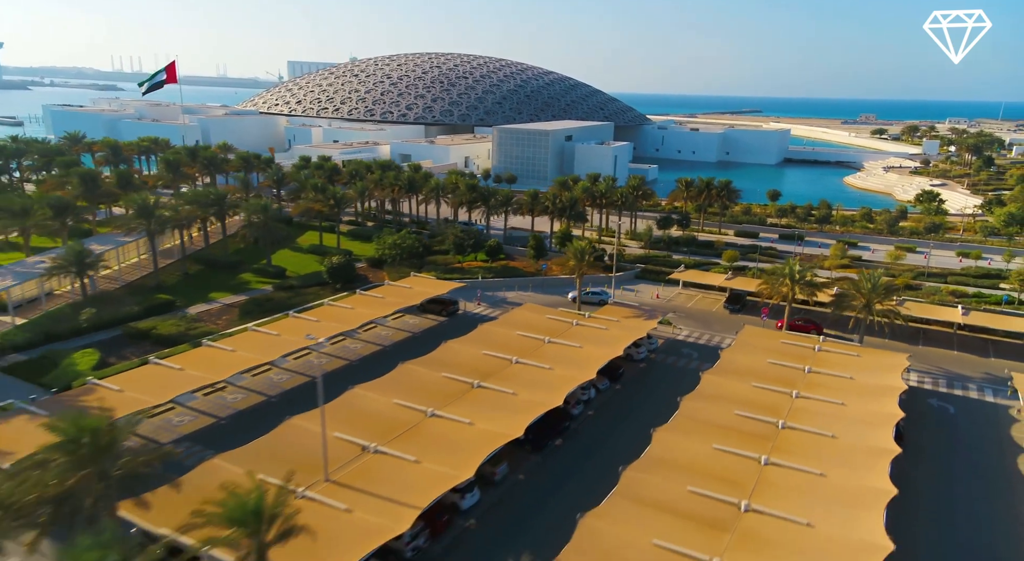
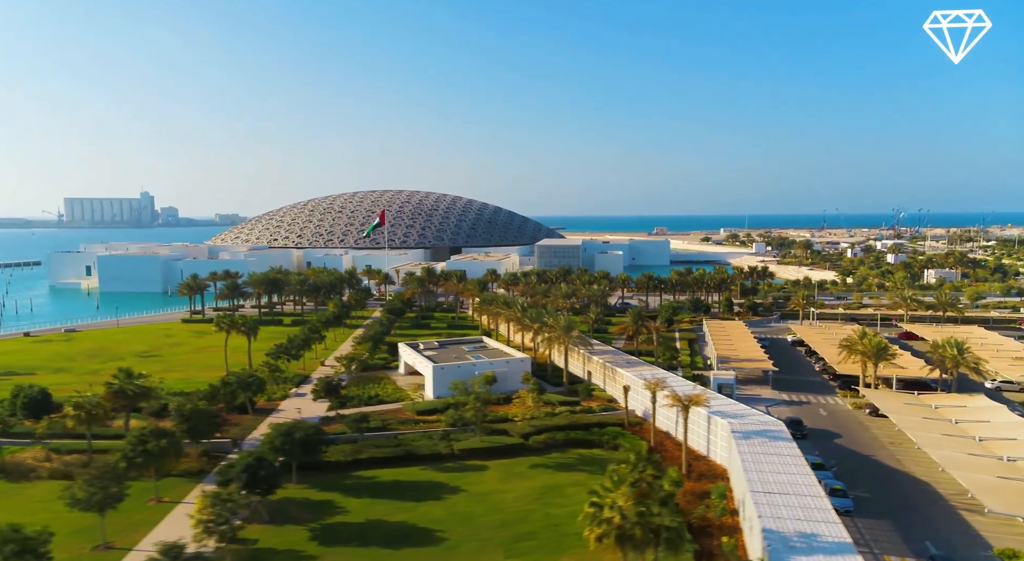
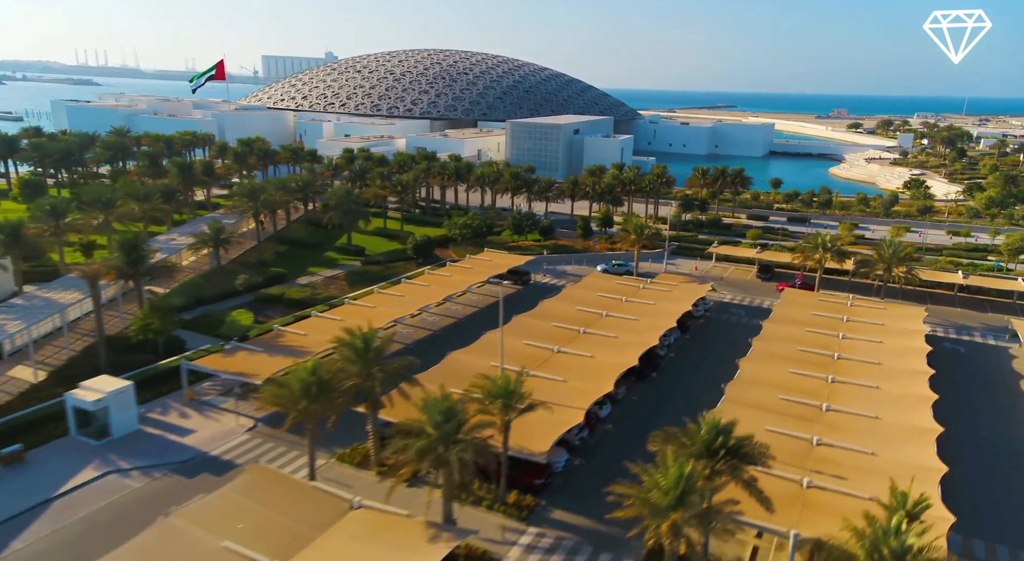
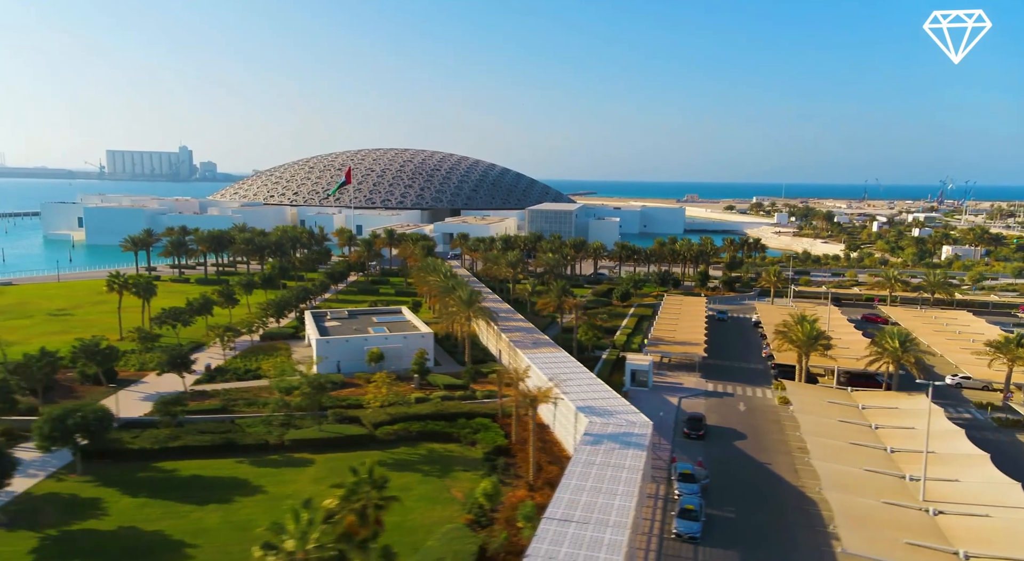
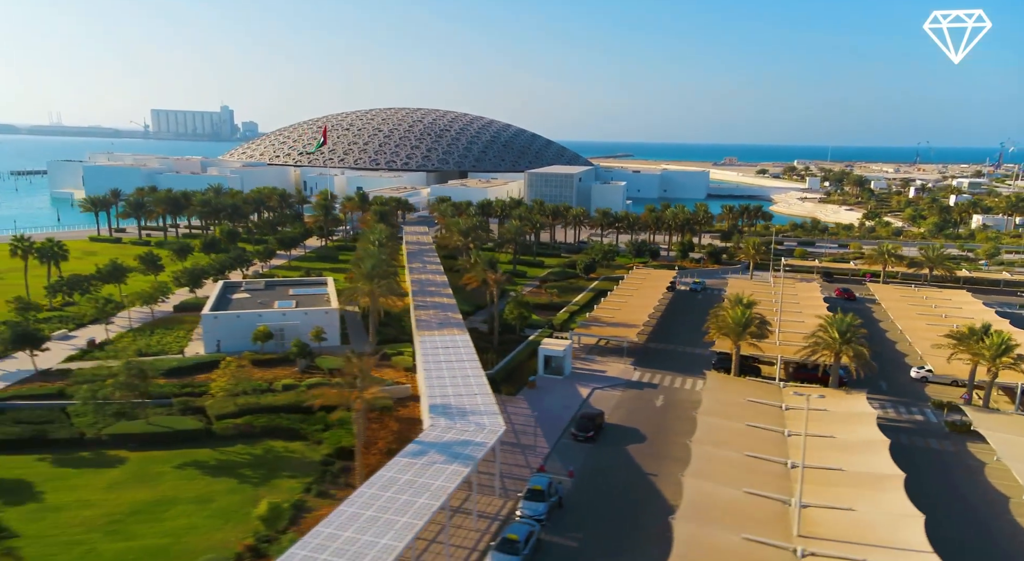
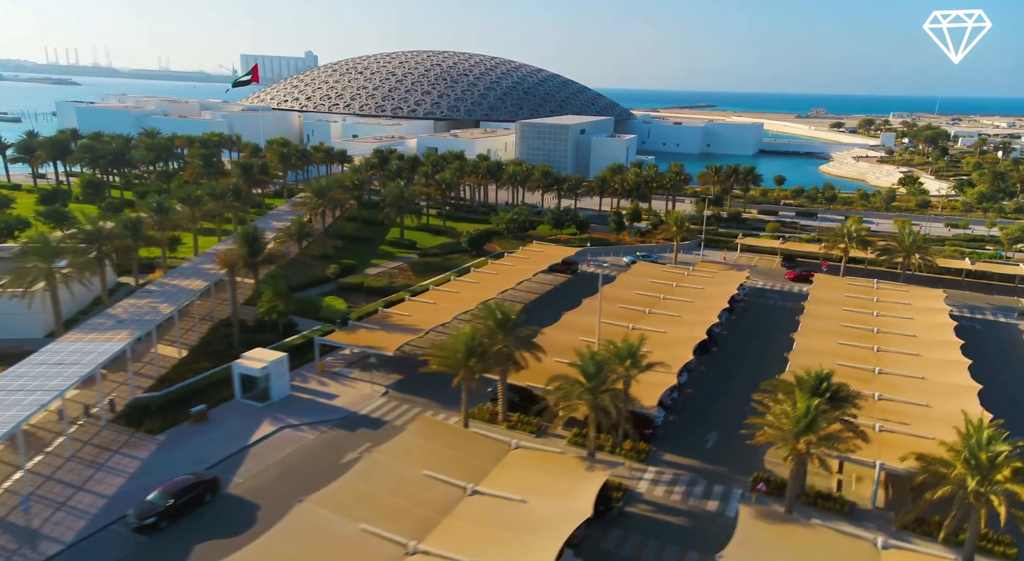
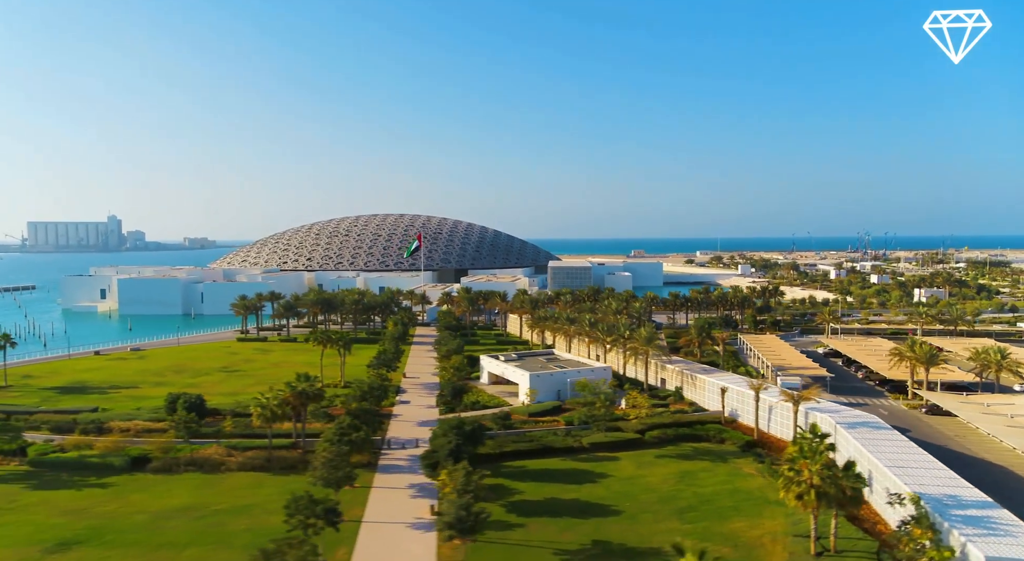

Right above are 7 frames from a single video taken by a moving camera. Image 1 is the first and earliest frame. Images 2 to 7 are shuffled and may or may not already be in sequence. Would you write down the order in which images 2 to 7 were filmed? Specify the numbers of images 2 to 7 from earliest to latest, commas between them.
3, 6, 5, 4, 2, 7
